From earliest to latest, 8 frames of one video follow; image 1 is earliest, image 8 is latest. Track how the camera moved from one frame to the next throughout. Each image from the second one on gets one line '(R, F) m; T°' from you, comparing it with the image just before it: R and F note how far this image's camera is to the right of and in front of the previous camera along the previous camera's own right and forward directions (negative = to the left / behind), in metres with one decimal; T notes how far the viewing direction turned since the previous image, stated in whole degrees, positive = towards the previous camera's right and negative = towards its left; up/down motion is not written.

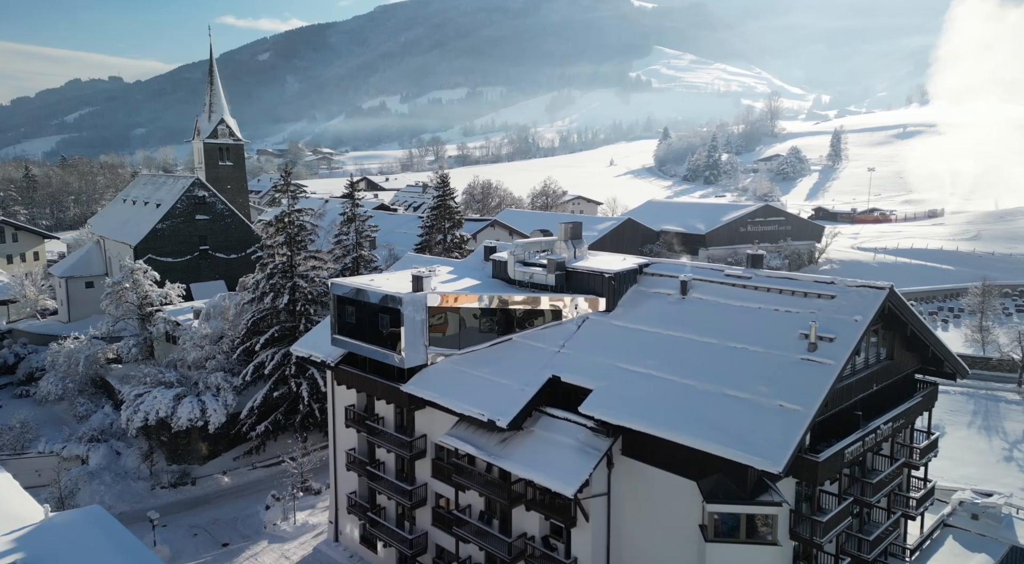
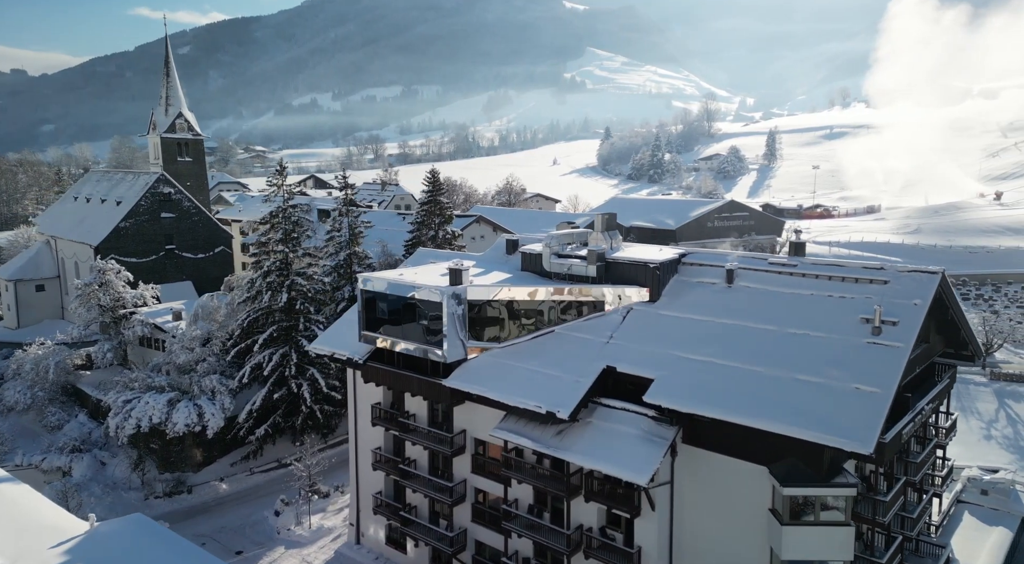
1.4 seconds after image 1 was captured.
(-4.3, +0.3) m; +5°
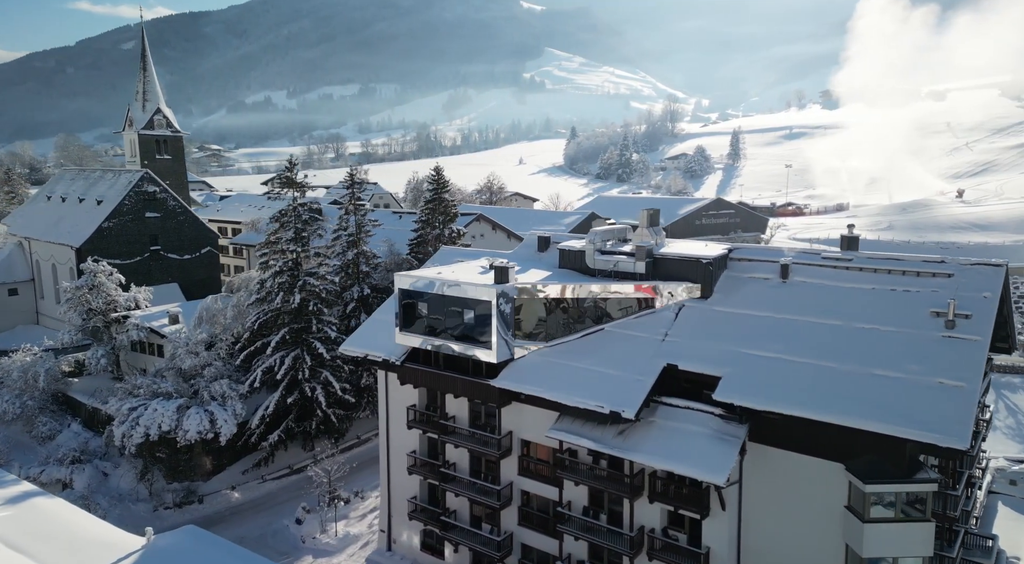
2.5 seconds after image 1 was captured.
(-3.6, +0.7) m; +4°
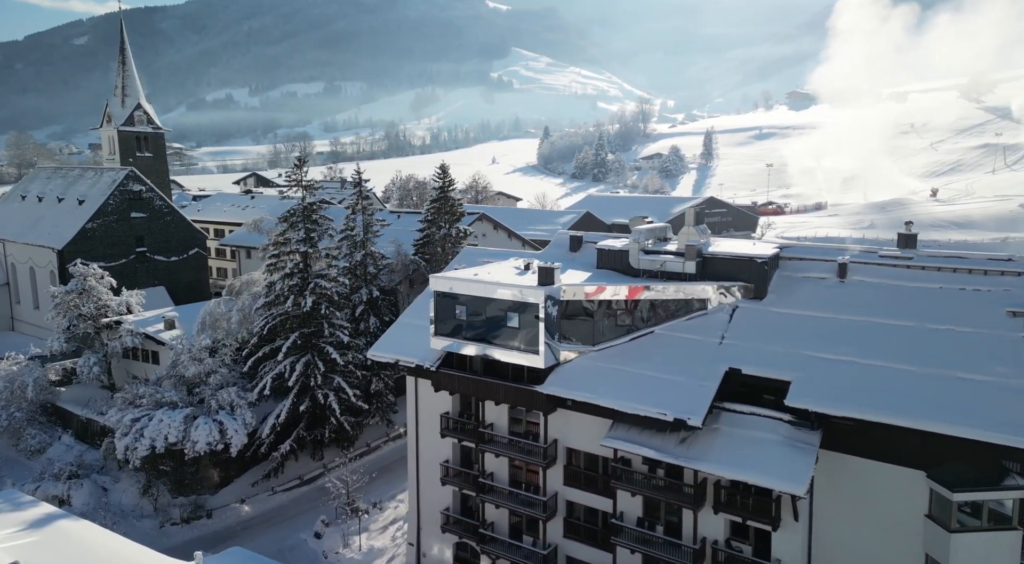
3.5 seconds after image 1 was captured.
(-3.0, +1.3) m; +3°
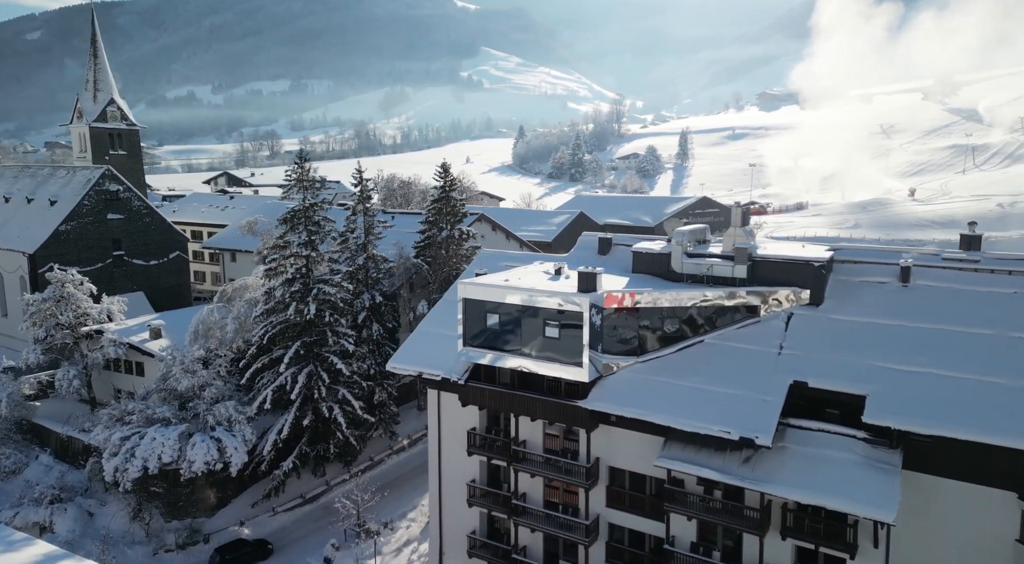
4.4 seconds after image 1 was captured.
(-2.5, +2.1) m; +3°
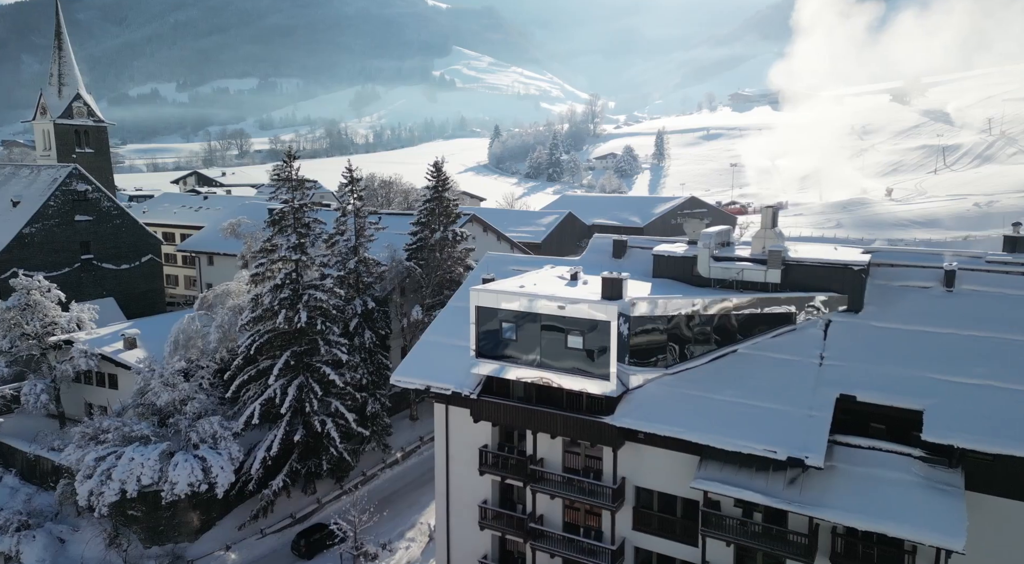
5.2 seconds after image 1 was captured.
(-1.5, +2.0) m; +2°
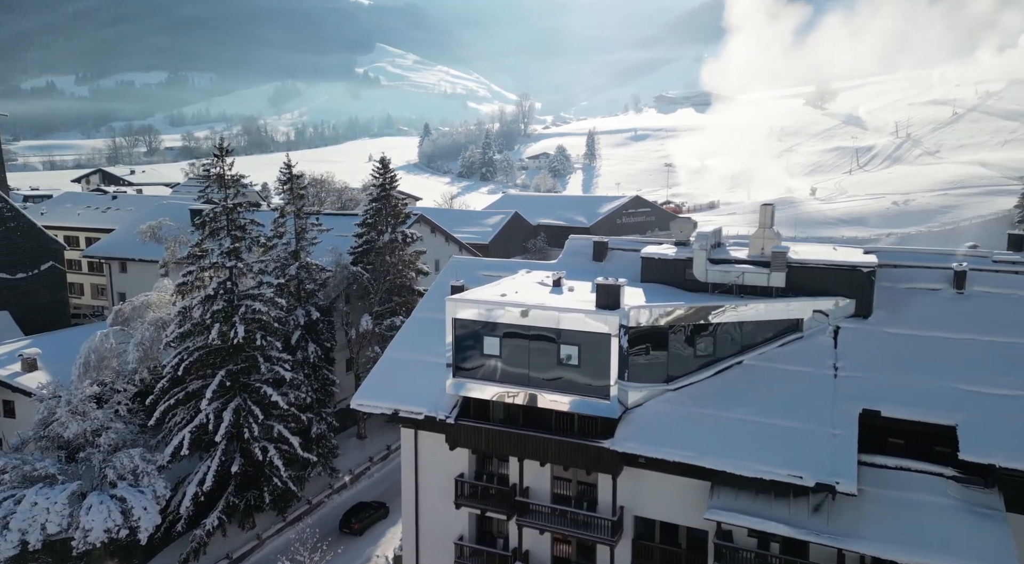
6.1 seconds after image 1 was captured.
(-1.6, +3.4) m; +5°
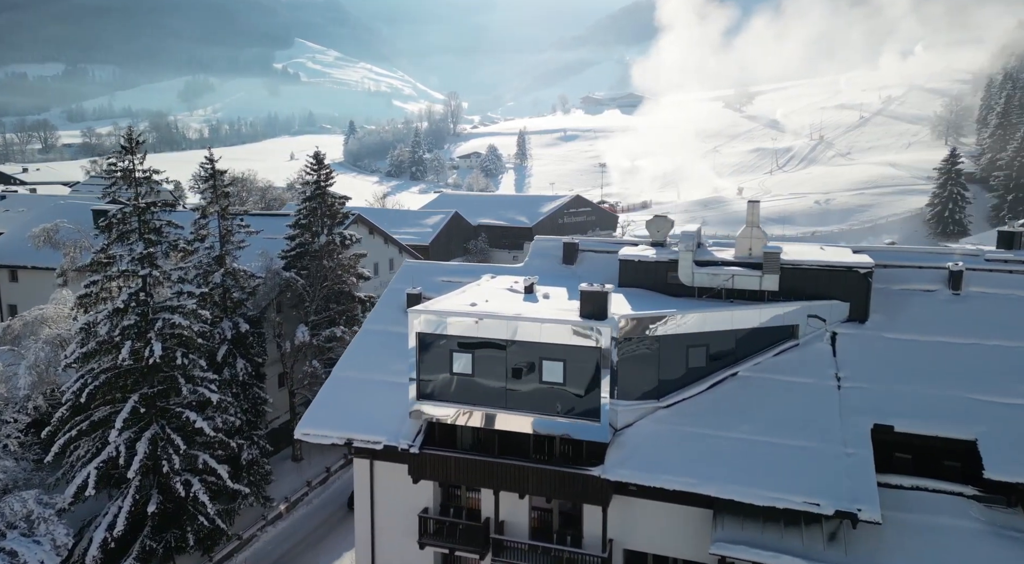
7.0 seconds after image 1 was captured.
(-1.1, +3.1) m; +5°
